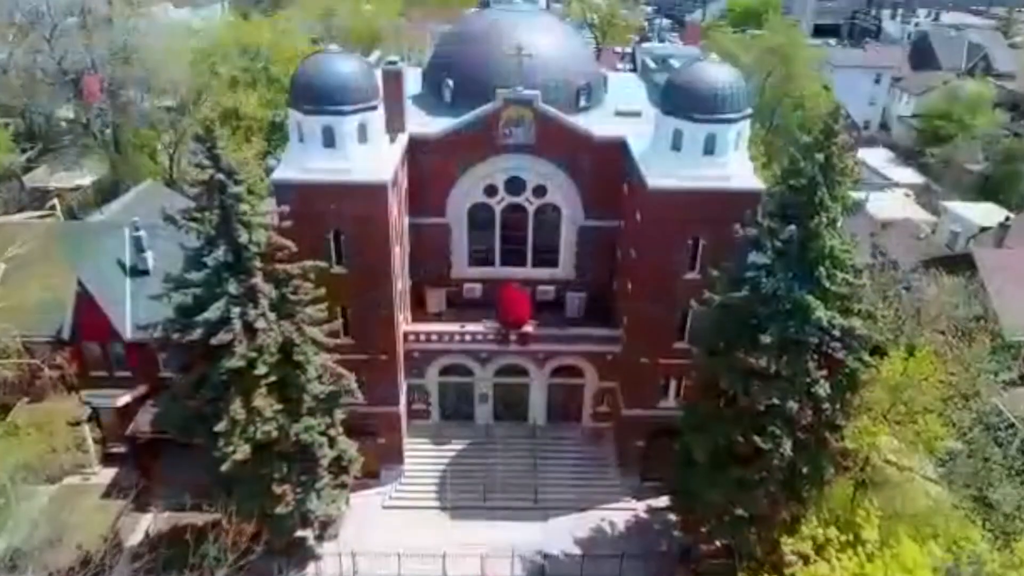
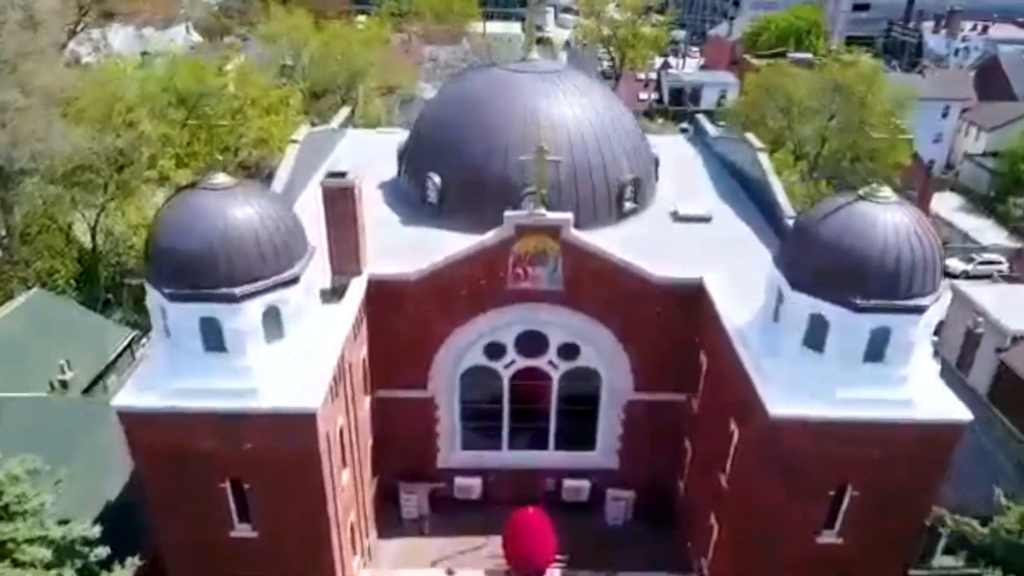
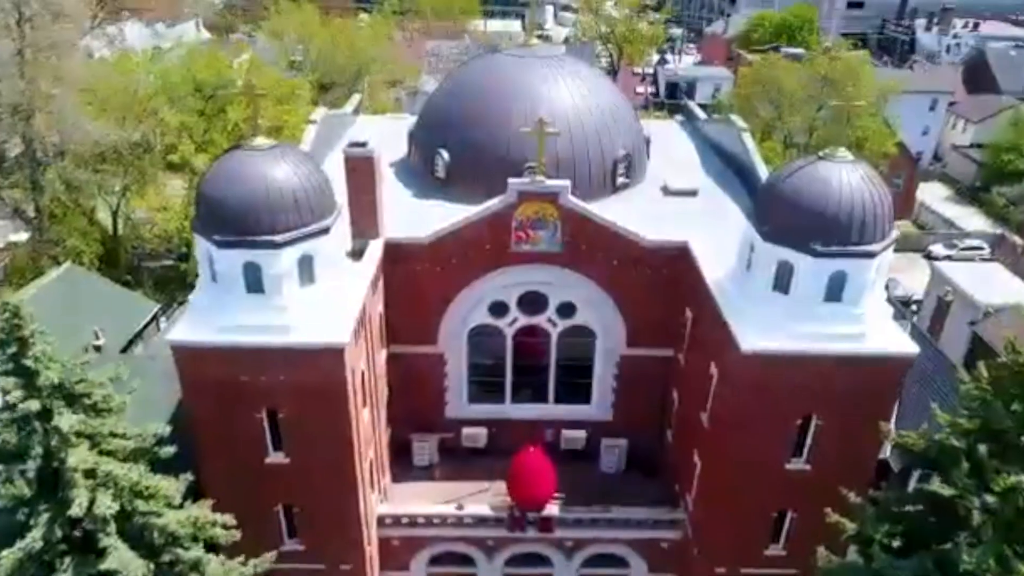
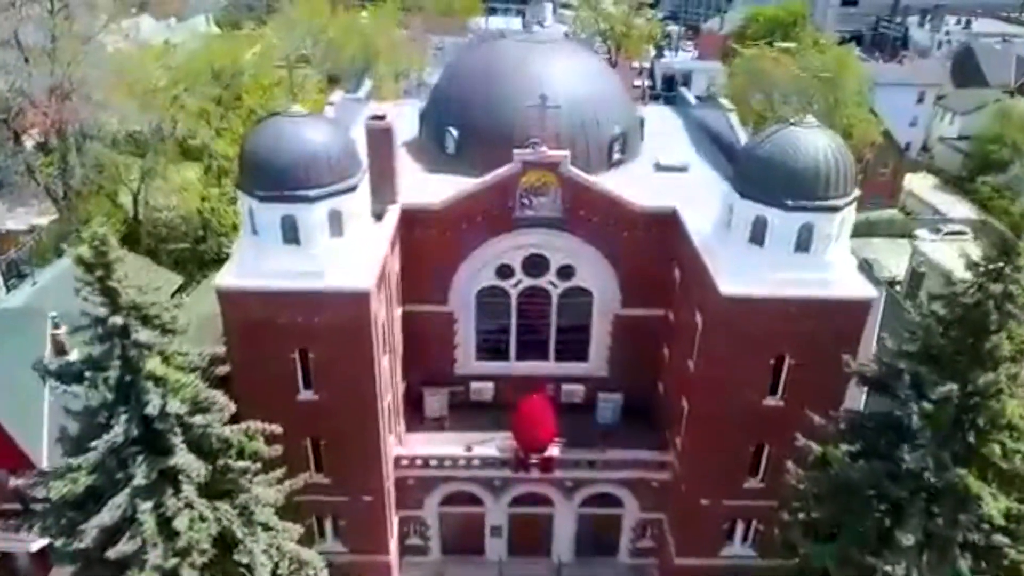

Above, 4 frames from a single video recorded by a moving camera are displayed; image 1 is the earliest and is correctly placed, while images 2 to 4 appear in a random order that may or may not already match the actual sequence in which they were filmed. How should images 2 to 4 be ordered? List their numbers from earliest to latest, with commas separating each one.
4, 3, 2
